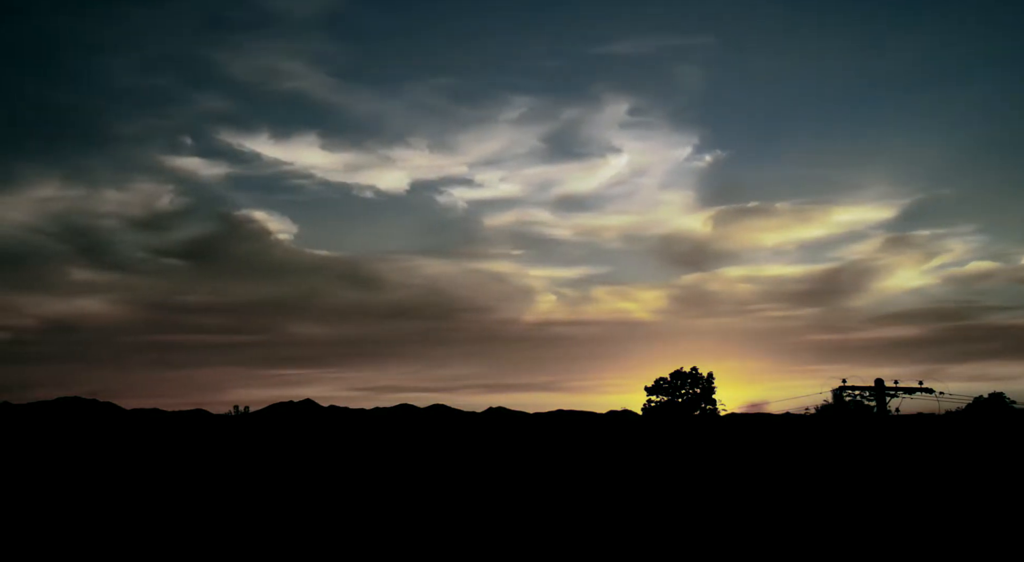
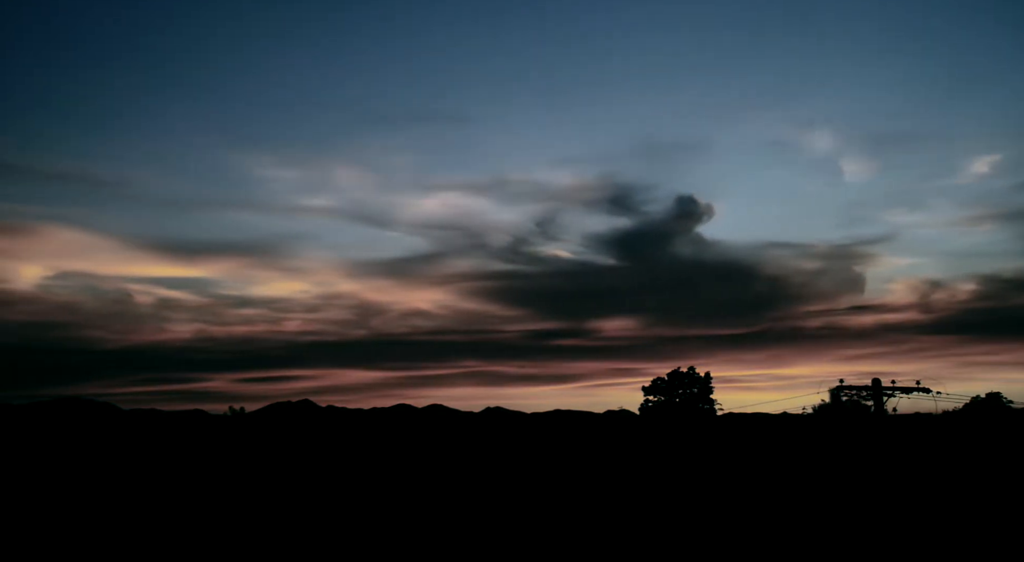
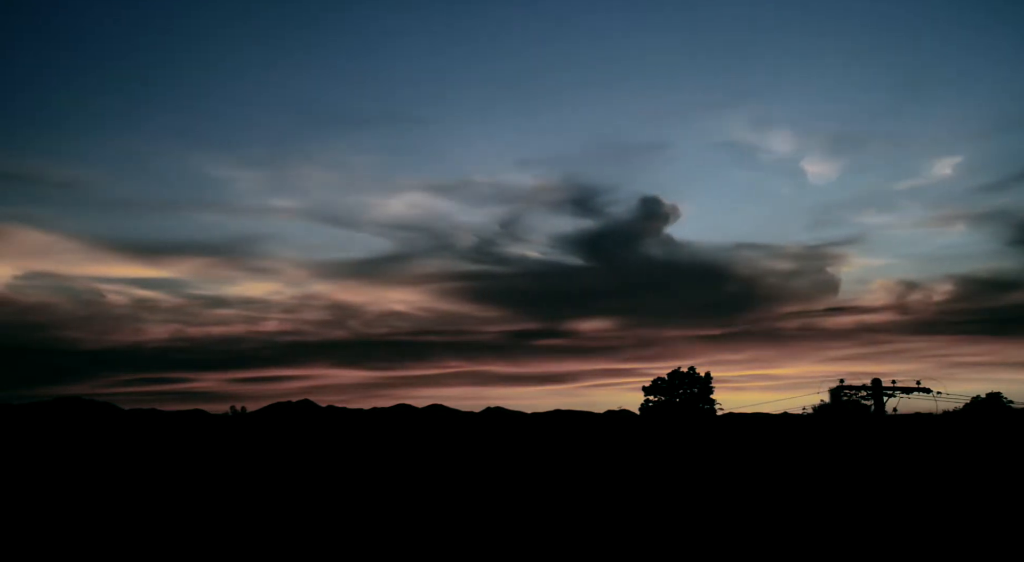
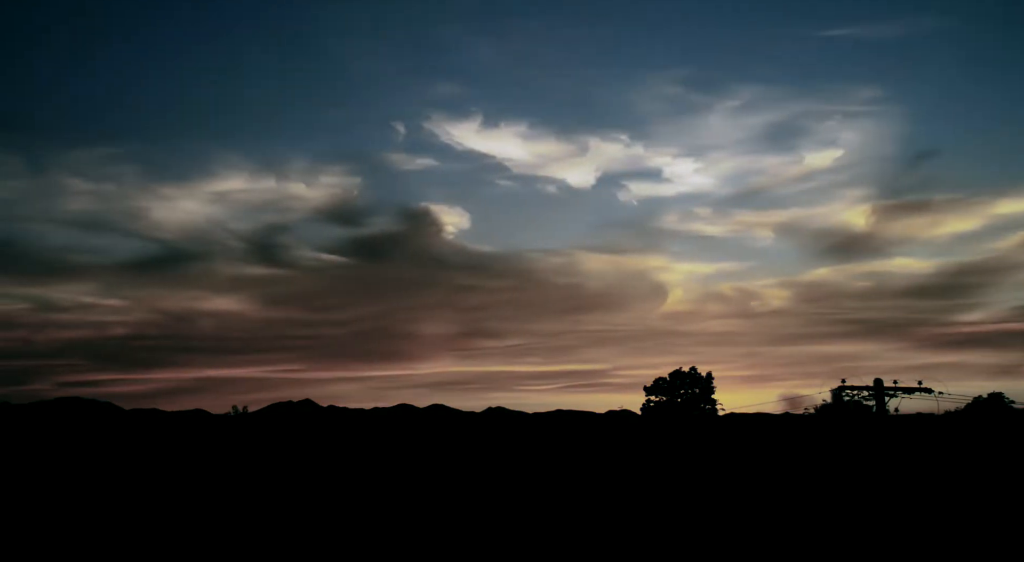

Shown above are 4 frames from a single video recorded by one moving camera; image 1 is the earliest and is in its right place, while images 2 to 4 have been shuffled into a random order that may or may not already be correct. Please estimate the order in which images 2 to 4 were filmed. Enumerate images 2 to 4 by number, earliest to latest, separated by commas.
4, 3, 2
